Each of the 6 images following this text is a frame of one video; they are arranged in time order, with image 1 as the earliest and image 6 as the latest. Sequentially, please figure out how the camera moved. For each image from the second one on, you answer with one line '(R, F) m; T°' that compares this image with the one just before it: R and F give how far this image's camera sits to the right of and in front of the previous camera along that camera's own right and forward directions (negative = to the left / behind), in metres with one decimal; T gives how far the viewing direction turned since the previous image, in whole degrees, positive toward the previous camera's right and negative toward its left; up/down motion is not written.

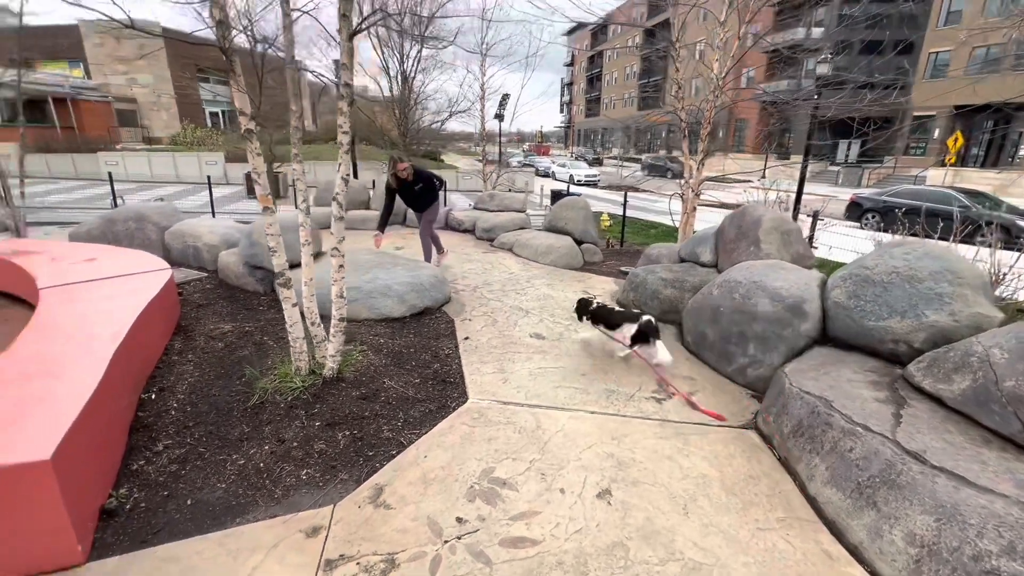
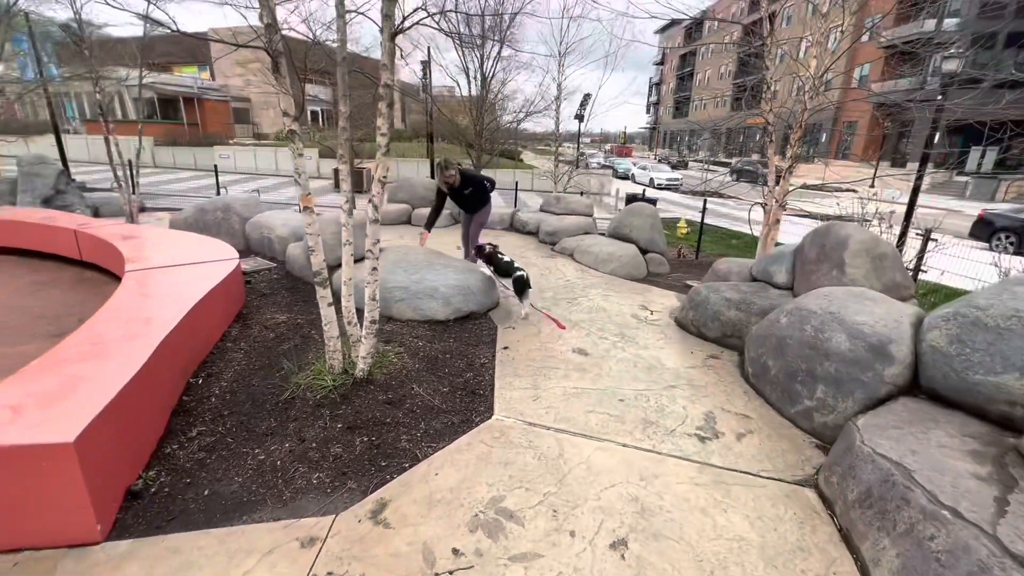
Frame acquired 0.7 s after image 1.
(+0.2, +0.2) m; -9°
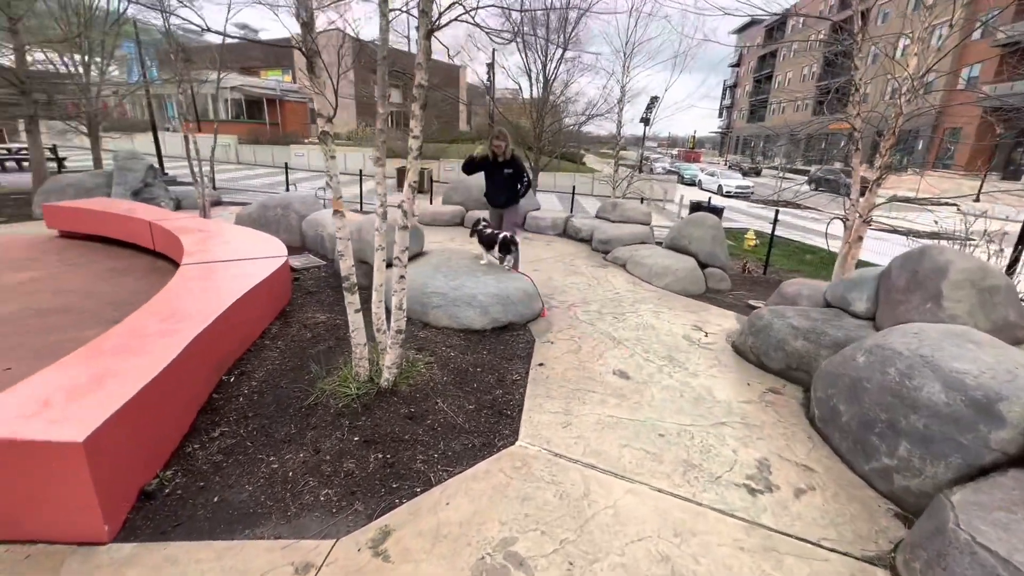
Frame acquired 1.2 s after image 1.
(+0.1, +0.2) m; -7°
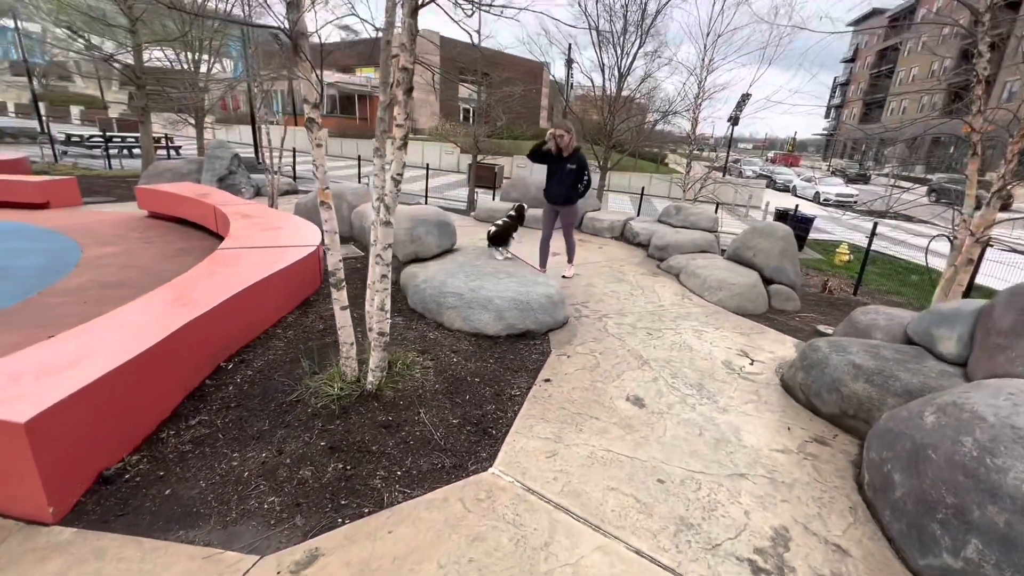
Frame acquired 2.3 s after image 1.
(+0.5, +0.3) m; -9°
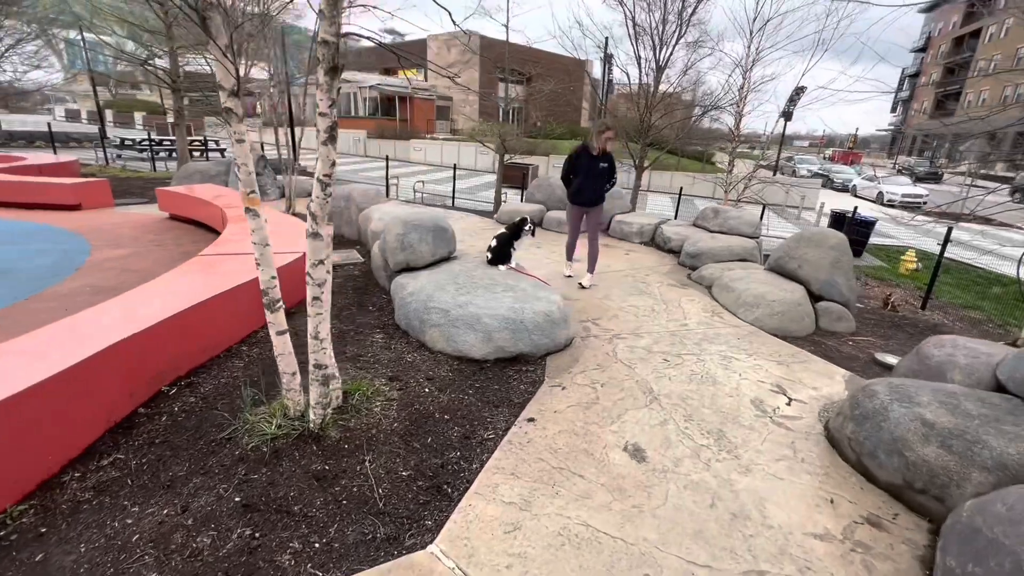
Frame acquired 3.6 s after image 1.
(+0.4, +0.6) m; -5°
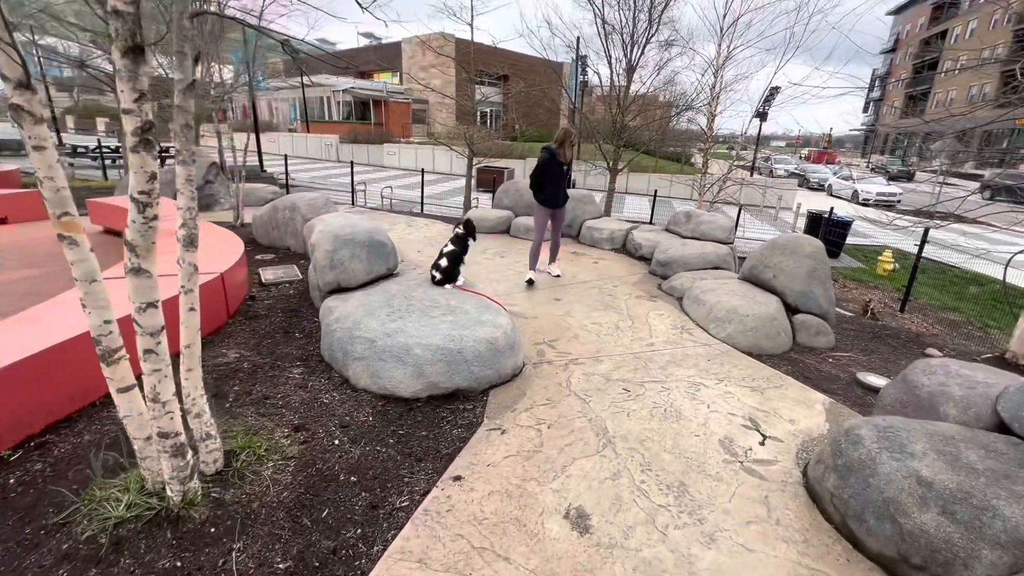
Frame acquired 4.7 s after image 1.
(+0.3, +0.5) m; +2°
